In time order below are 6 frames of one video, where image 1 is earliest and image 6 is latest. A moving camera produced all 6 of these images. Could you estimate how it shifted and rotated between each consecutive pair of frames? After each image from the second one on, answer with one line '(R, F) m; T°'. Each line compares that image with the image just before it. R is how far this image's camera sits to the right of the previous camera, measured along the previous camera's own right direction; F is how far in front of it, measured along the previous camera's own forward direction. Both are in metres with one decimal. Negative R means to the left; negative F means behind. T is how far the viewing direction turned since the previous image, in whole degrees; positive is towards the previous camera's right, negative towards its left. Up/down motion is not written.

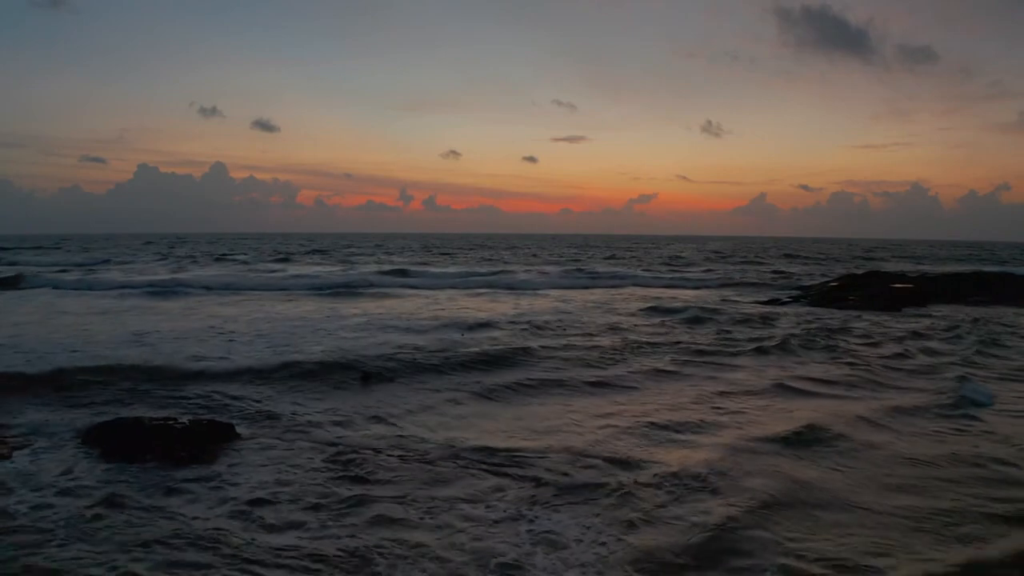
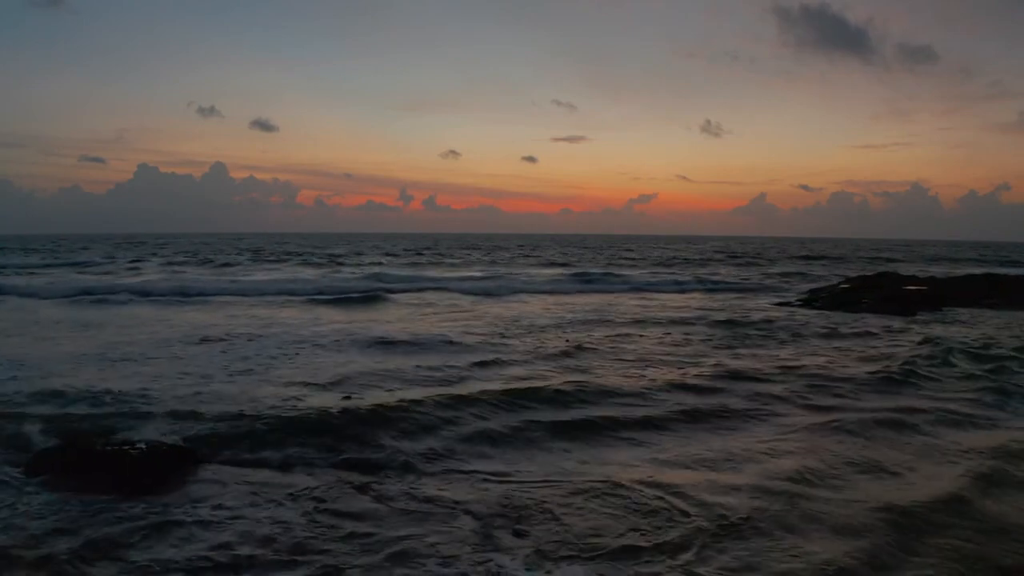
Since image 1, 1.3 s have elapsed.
(-0.1, +0.9) m; 0°
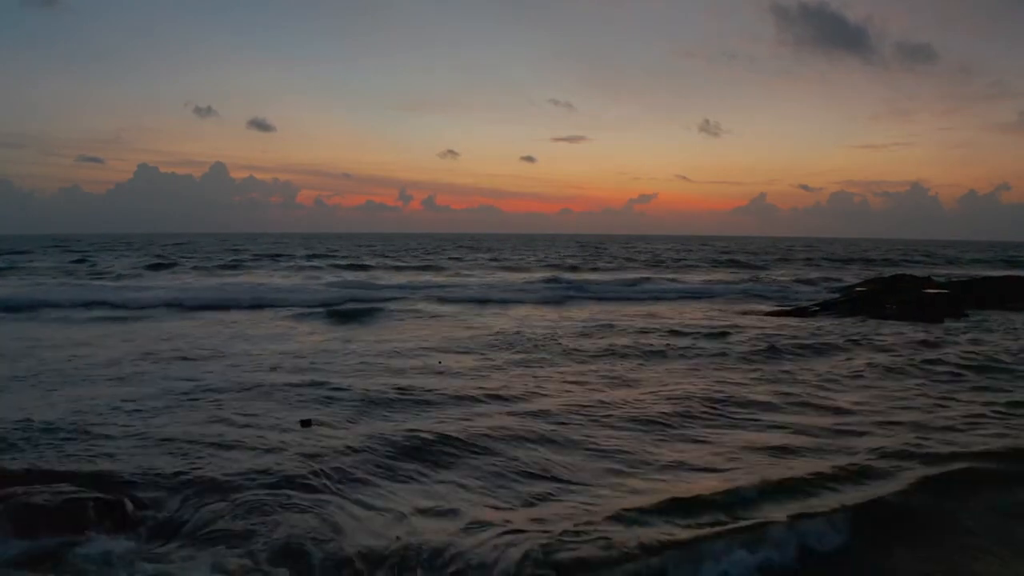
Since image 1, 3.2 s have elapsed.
(0.0, +1.6) m; 0°
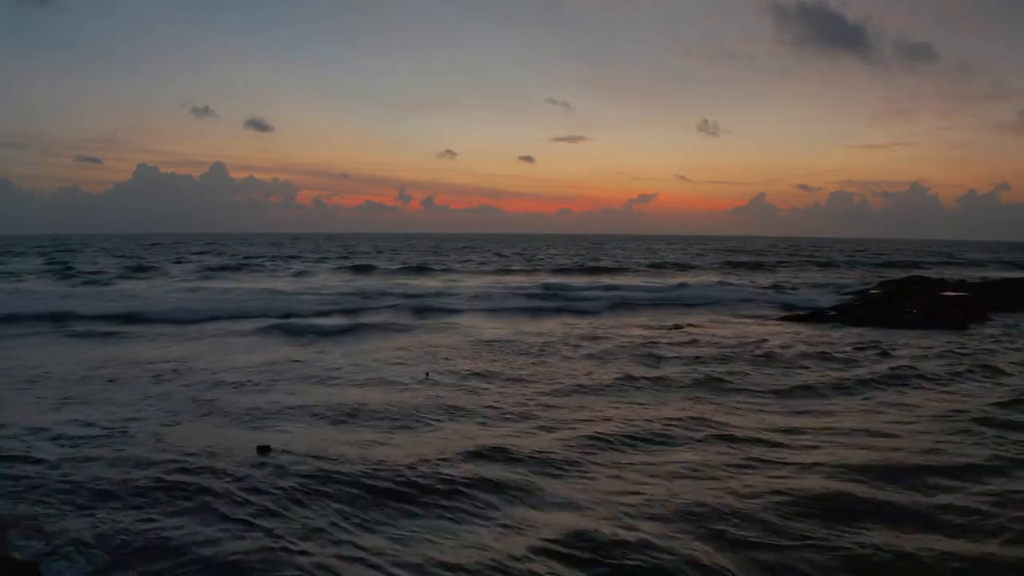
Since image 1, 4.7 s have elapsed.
(0.0, +1.4) m; 0°
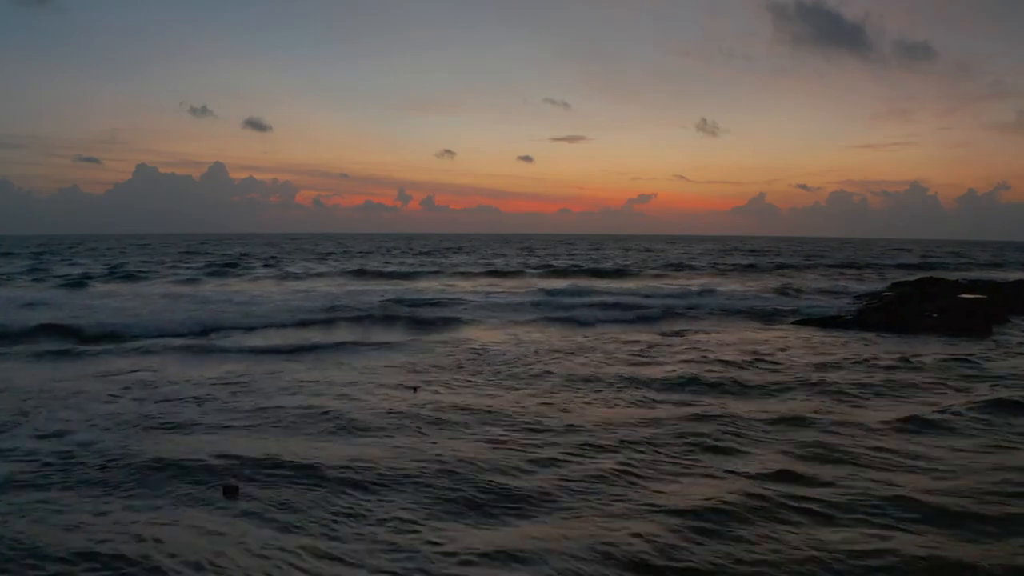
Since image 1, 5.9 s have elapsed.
(-0.1, +1.1) m; 0°
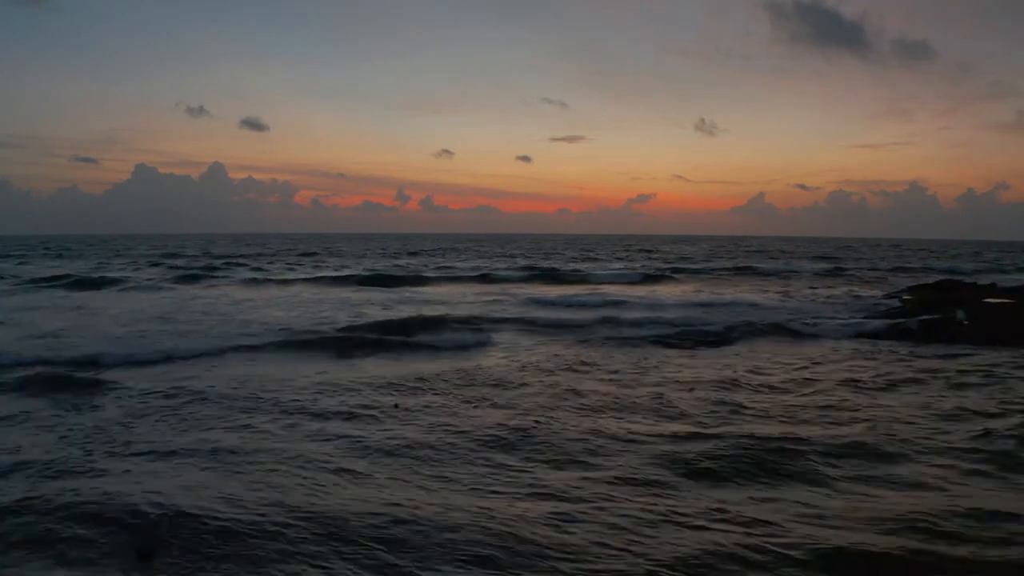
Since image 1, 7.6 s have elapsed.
(-0.1, +1.6) m; 0°
